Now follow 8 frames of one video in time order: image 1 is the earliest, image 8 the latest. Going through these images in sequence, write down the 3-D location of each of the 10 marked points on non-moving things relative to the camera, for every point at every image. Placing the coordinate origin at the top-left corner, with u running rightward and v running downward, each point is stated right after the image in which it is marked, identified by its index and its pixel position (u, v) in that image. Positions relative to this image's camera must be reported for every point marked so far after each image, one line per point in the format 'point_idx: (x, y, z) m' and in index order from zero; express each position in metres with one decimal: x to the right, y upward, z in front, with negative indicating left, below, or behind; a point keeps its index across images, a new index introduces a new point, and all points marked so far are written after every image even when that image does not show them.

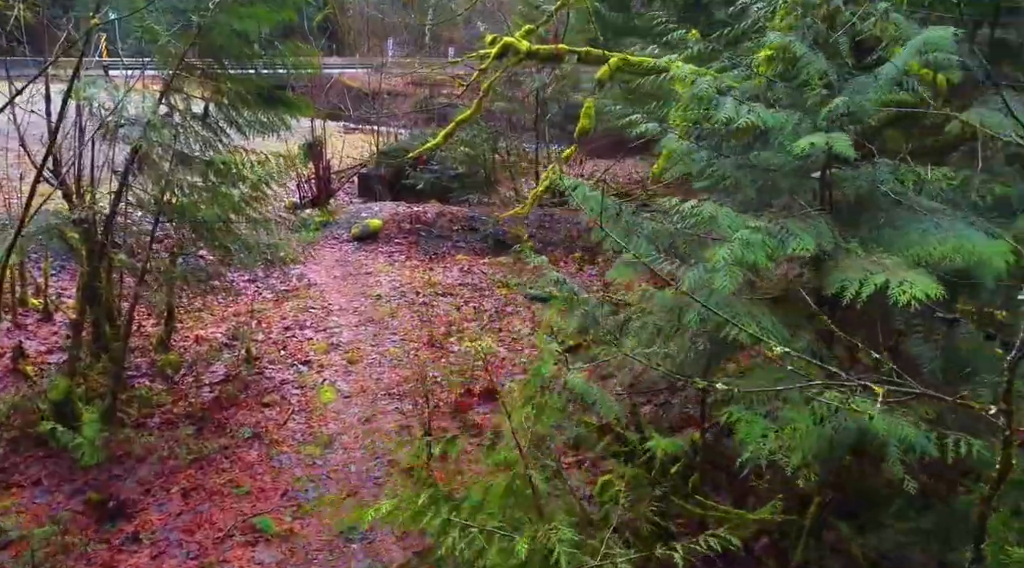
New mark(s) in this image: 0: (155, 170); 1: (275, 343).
0: (-3.0, +1.0, +6.4) m
1: (-2.6, -0.7, +8.3) m
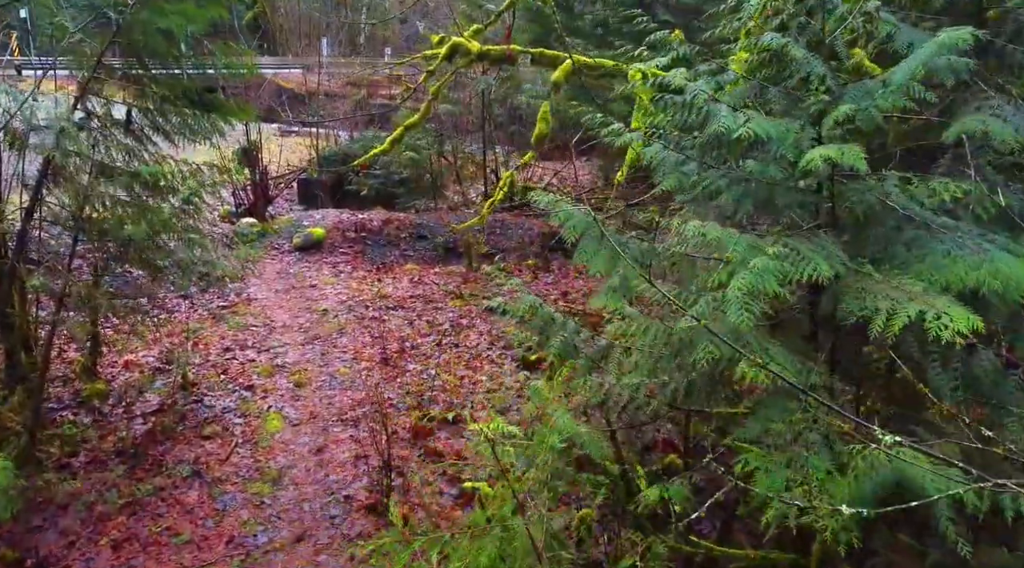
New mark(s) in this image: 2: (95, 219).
0: (-3.4, +0.8, +5.7) m
1: (-3.0, -0.8, +7.7) m
2: (-3.3, +0.5, +5.9) m
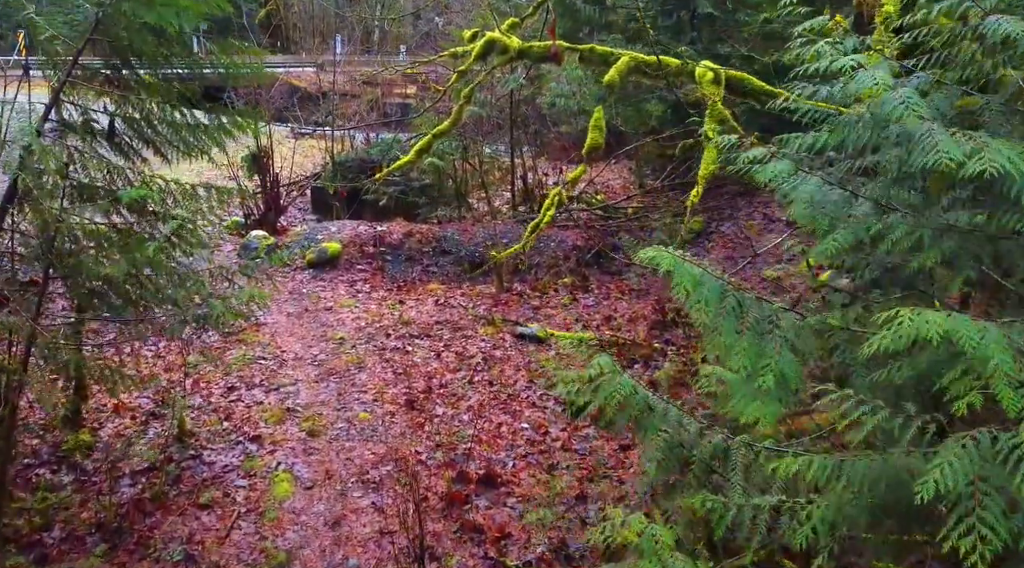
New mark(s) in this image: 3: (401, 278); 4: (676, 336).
0: (-3.0, +0.5, +4.8) m
1: (-2.6, -1.1, +6.7) m
2: (-3.0, +0.2, +5.0) m
3: (-1.5, +0.1, +10.2) m
4: (+1.8, -0.6, +8.2) m
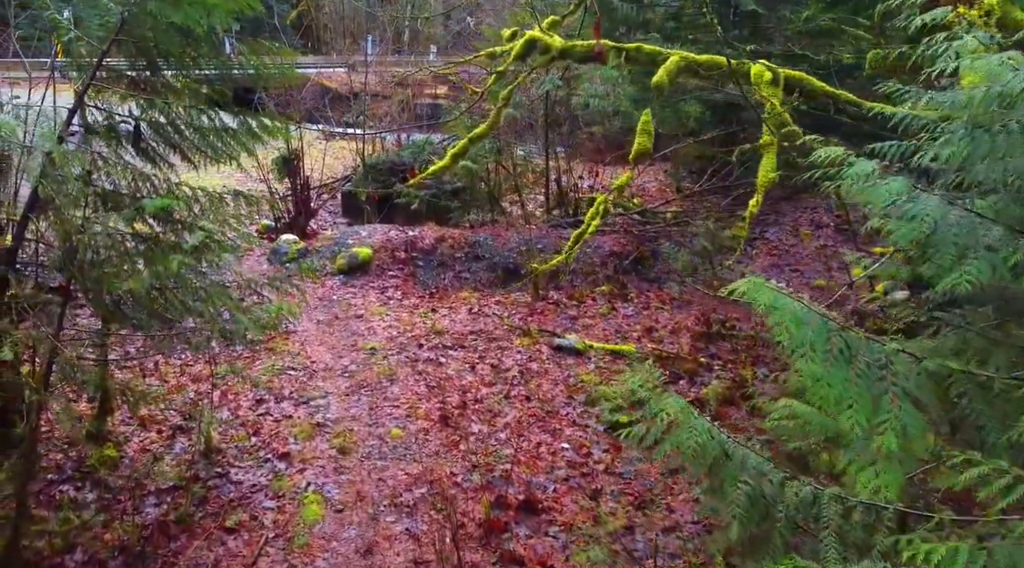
0: (-2.7, +0.4, +4.5) m
1: (-2.3, -1.2, +6.5) m
2: (-2.7, +0.1, +4.7) m
3: (-1.0, 0.0, +10.0) m
4: (+2.2, -0.7, +7.8) m
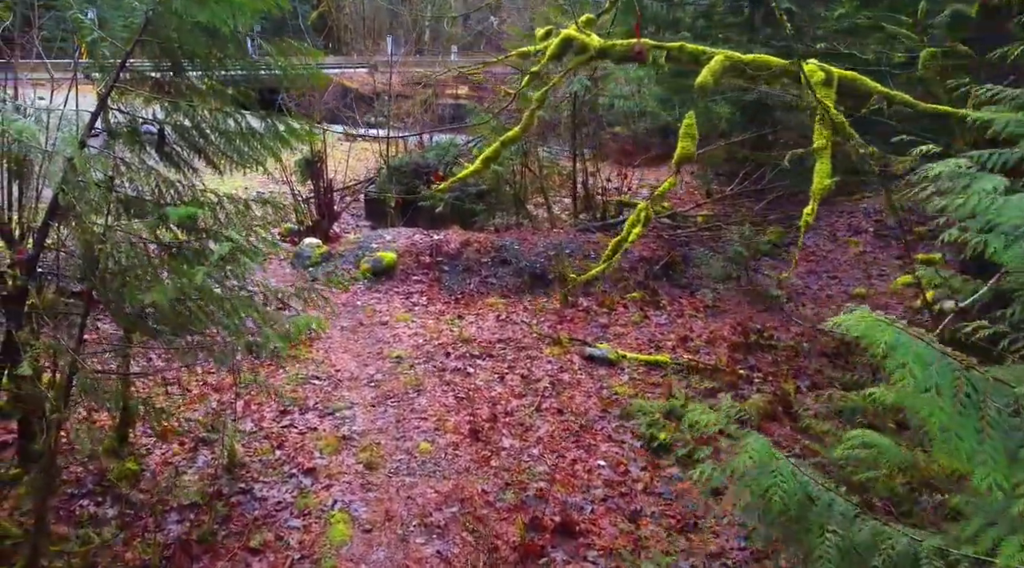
0: (-2.5, +0.3, +4.4) m
1: (-2.0, -1.3, +6.3) m
2: (-2.4, 0.0, +4.6) m
3: (-0.7, -0.1, +9.7) m
4: (+2.5, -0.8, +7.5) m
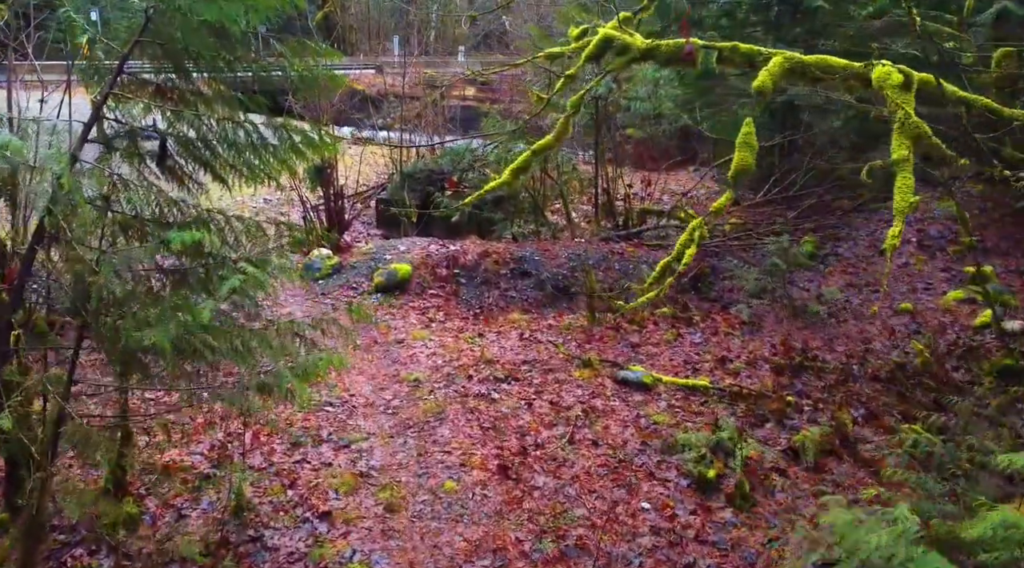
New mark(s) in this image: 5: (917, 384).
0: (-2.2, +0.2, +3.8) m
1: (-1.8, -1.5, +5.7) m
2: (-2.2, -0.1, +4.0) m
3: (-0.4, -0.3, +9.2) m
4: (+2.7, -0.9, +6.9) m
5: (+3.6, -0.9, +6.7) m
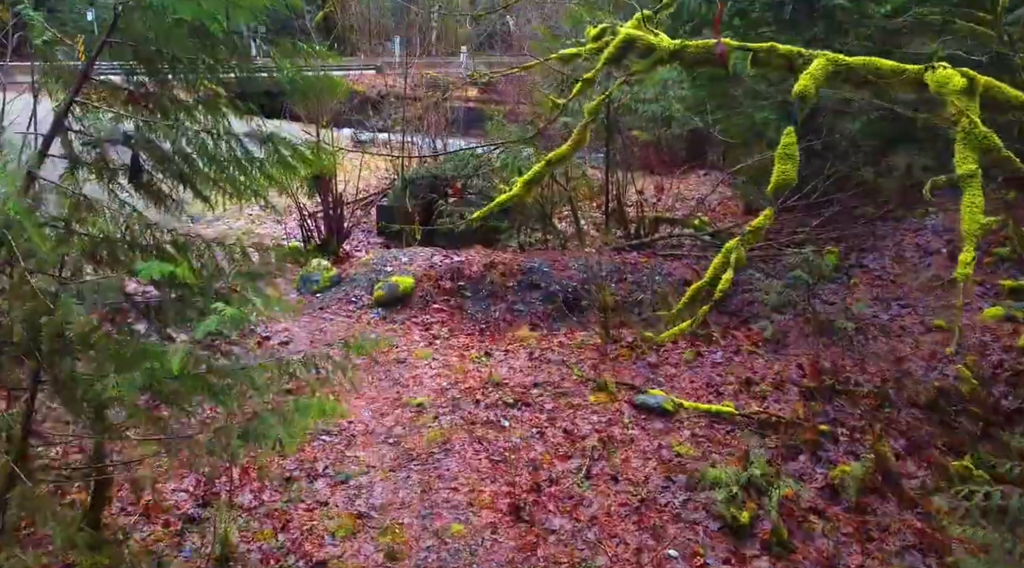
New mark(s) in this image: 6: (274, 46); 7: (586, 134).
0: (-2.2, 0.0, +3.3) m
1: (-1.7, -1.6, +5.2) m
2: (-2.1, -0.3, +3.5) m
3: (-0.3, -0.4, +8.7) m
4: (+2.8, -1.1, +6.4) m
5: (+3.7, -1.1, +6.2) m
6: (-1.3, +1.3, +4.0) m
7: (+0.6, +1.2, +5.7) m
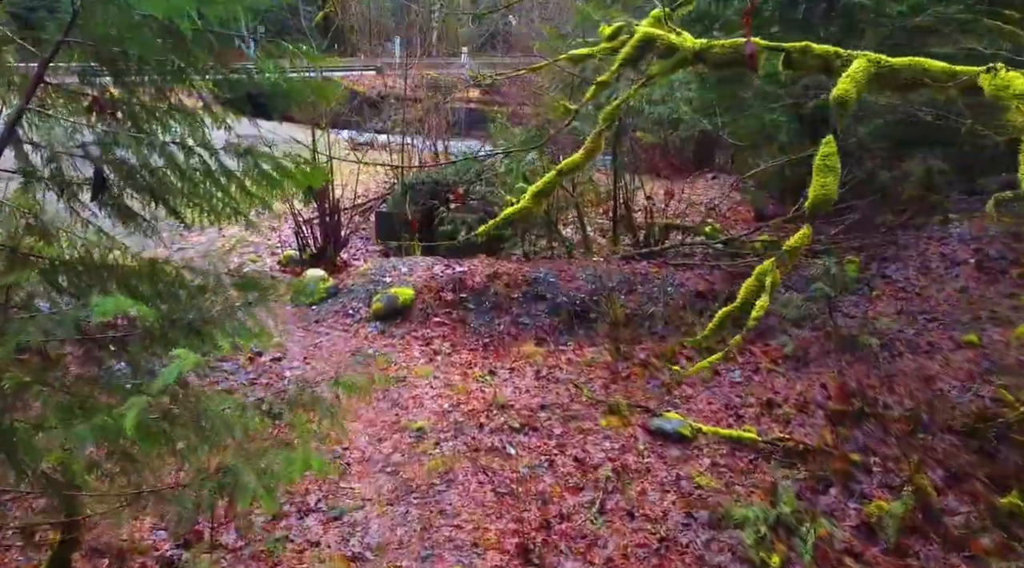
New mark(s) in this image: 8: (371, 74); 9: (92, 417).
0: (-2.1, -0.1, +2.9) m
1: (-1.6, -1.8, +4.8) m
2: (-2.1, -0.4, +3.1) m
3: (-0.3, -0.6, +8.3) m
4: (+2.9, -1.2, +6.0) m
5: (+3.7, -1.2, +5.7) m
6: (-1.2, +1.1, +3.6) m
7: (+0.6, +1.0, +5.3) m
8: (-2.6, +3.9, +13.9) m
9: (-1.7, -0.4, +3.3) m
